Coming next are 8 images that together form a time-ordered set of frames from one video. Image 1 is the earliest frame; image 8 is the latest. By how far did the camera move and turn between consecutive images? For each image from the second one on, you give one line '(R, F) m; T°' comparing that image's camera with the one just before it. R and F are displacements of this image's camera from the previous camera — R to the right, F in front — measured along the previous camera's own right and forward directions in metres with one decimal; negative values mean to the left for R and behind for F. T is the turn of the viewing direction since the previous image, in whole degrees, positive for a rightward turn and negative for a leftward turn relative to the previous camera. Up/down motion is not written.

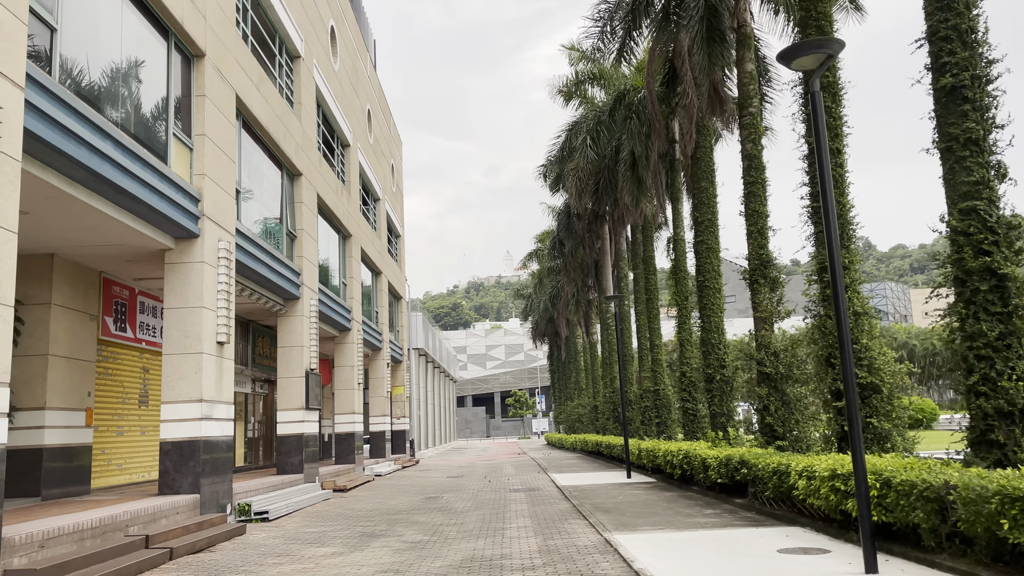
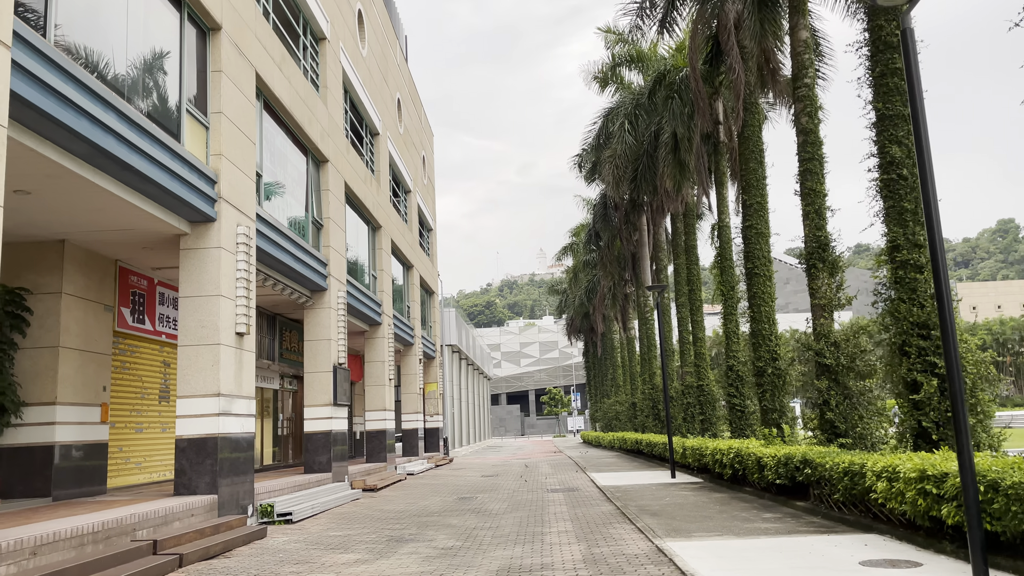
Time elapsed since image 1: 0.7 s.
(-0.1, +0.9) m; -2°
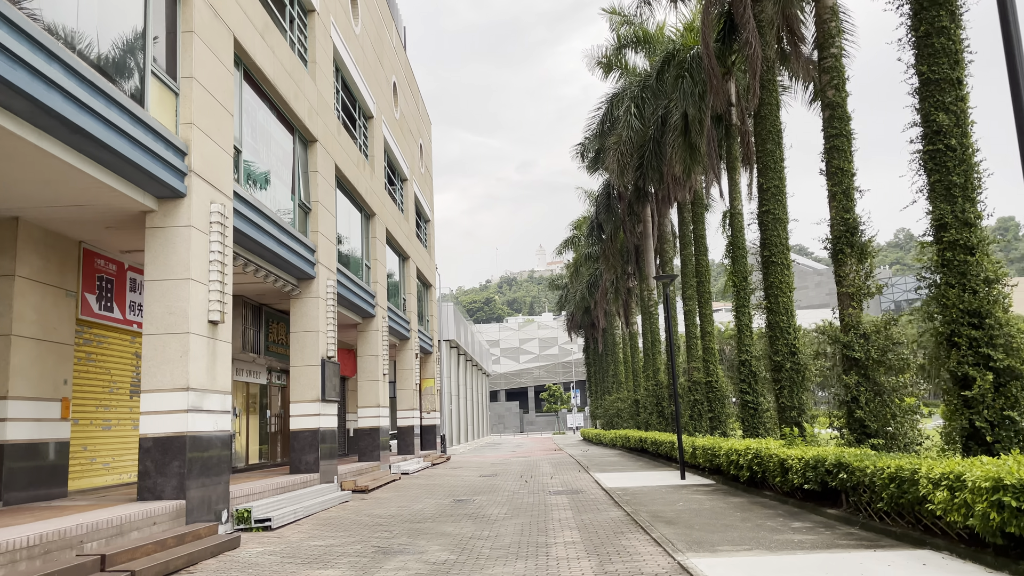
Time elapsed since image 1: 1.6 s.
(0.0, +1.1) m; 0°
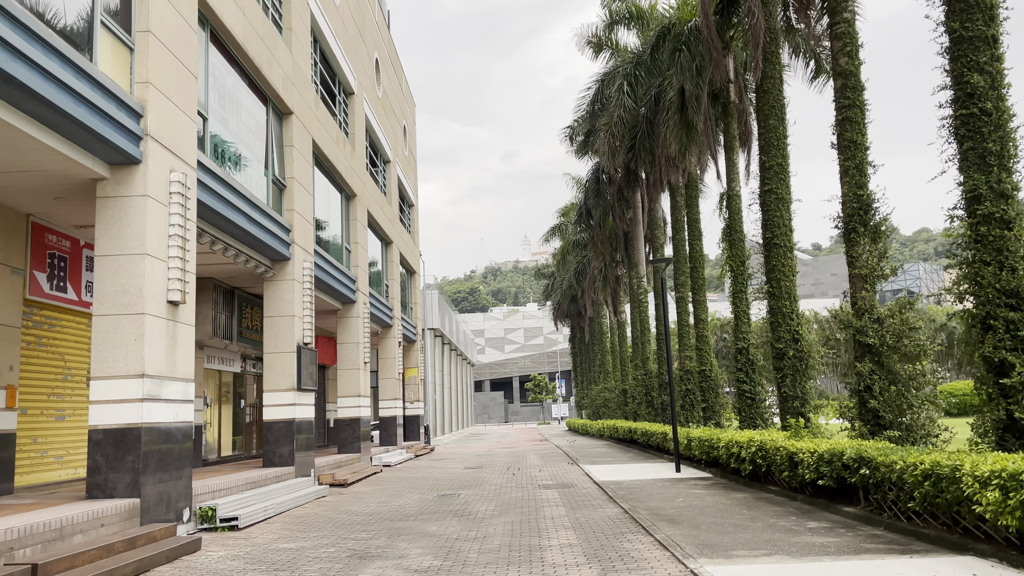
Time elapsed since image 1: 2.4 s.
(-0.1, +0.9) m; +1°
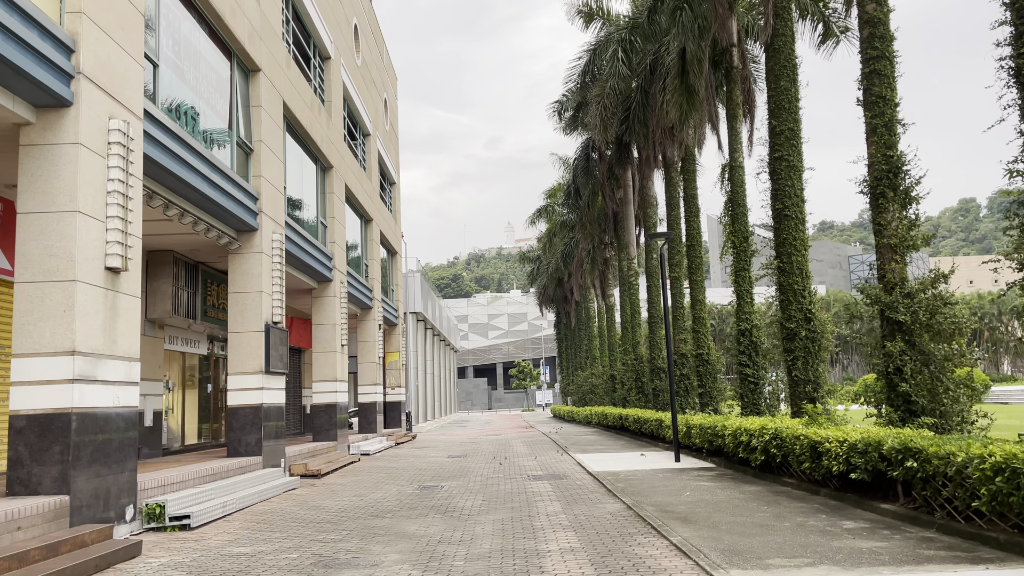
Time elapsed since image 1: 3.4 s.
(-0.1, +1.2) m; +1°
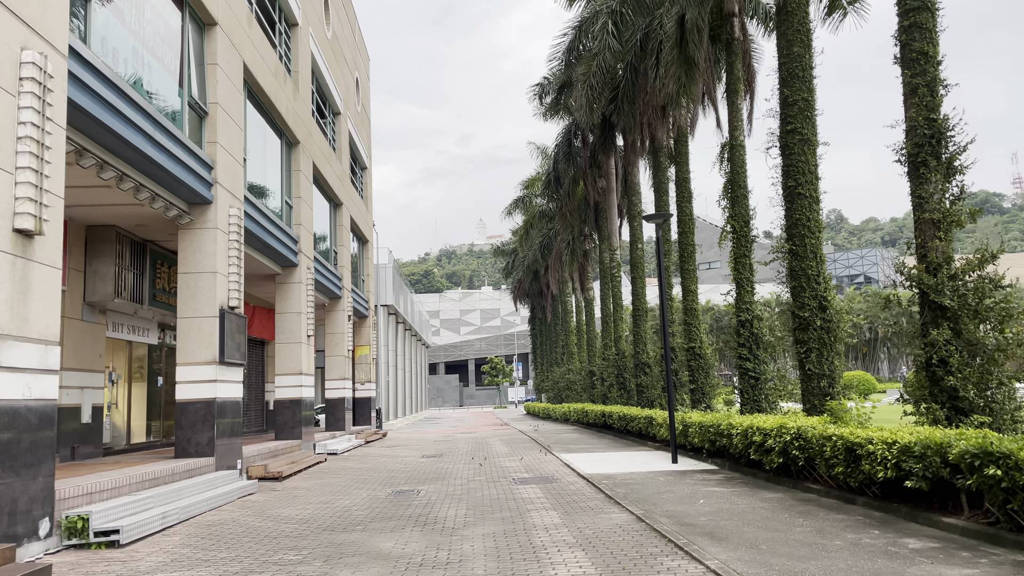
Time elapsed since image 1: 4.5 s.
(-0.2, +1.4) m; +2°
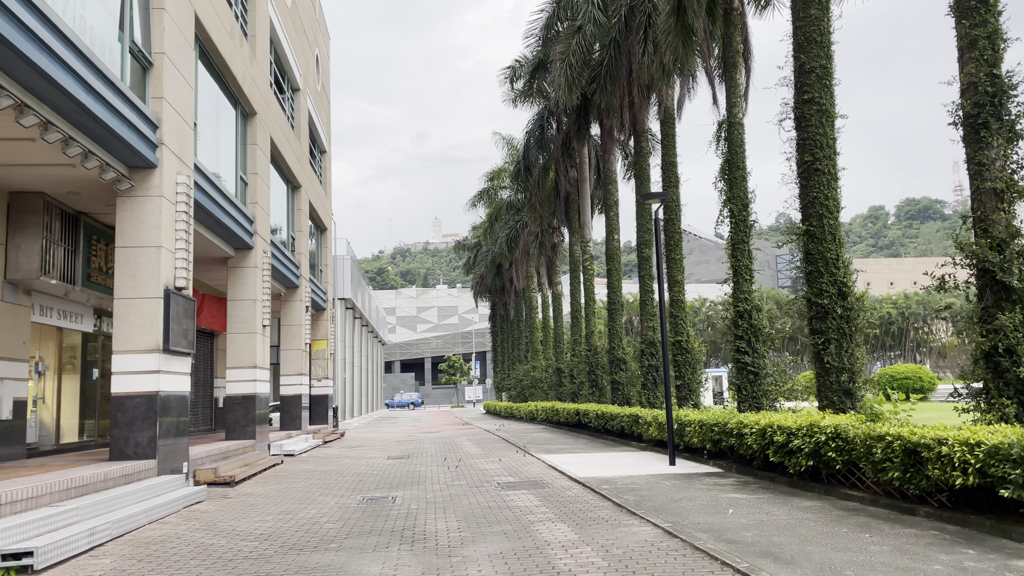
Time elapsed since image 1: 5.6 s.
(-0.5, +1.4) m; +3°
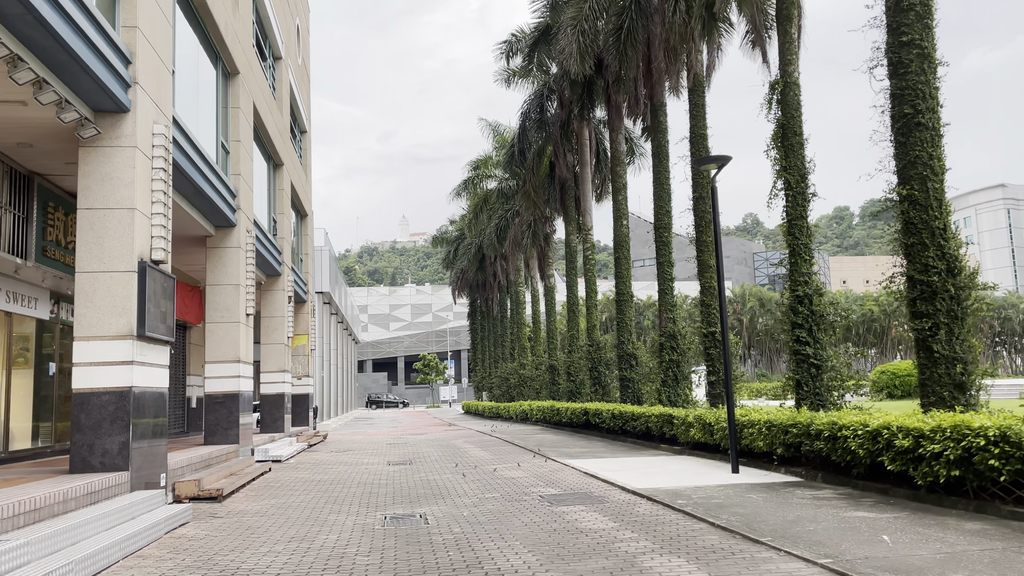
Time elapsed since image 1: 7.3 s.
(-1.0, +1.9) m; +2°
